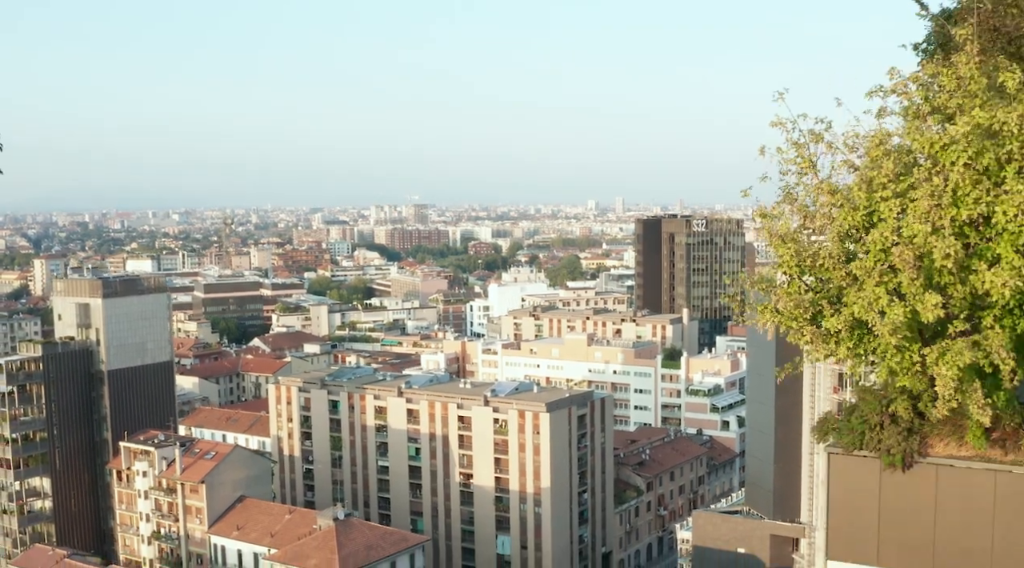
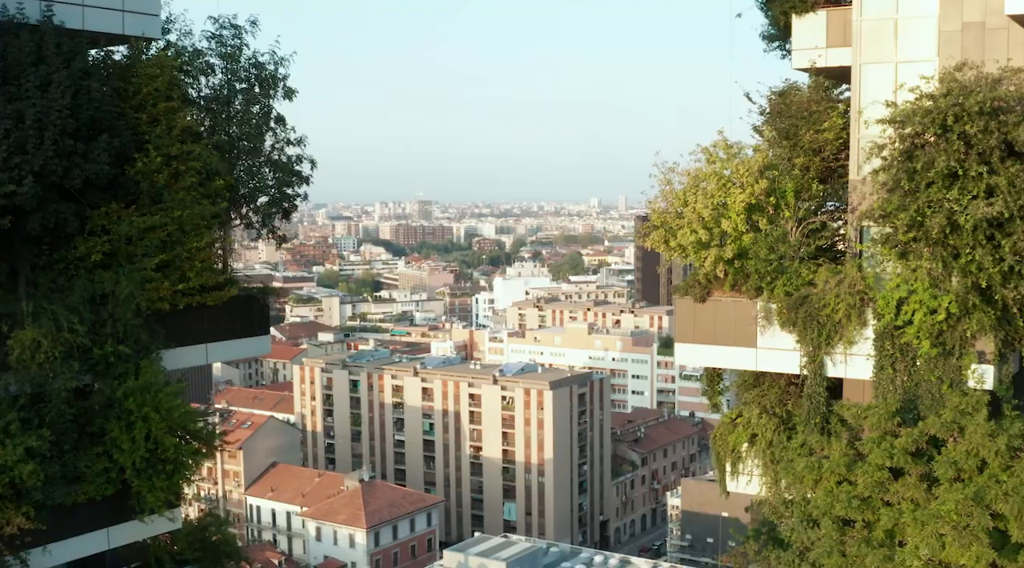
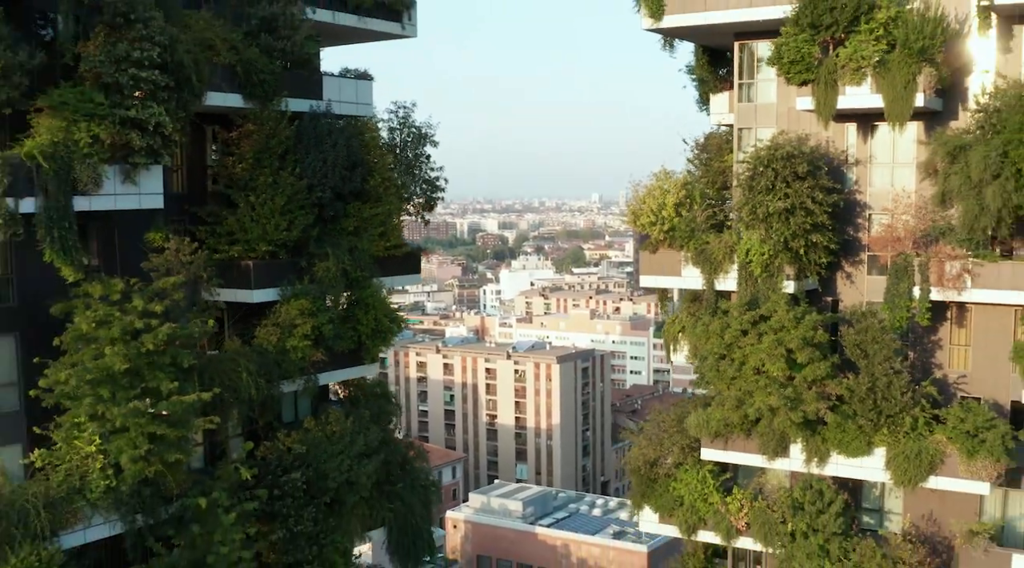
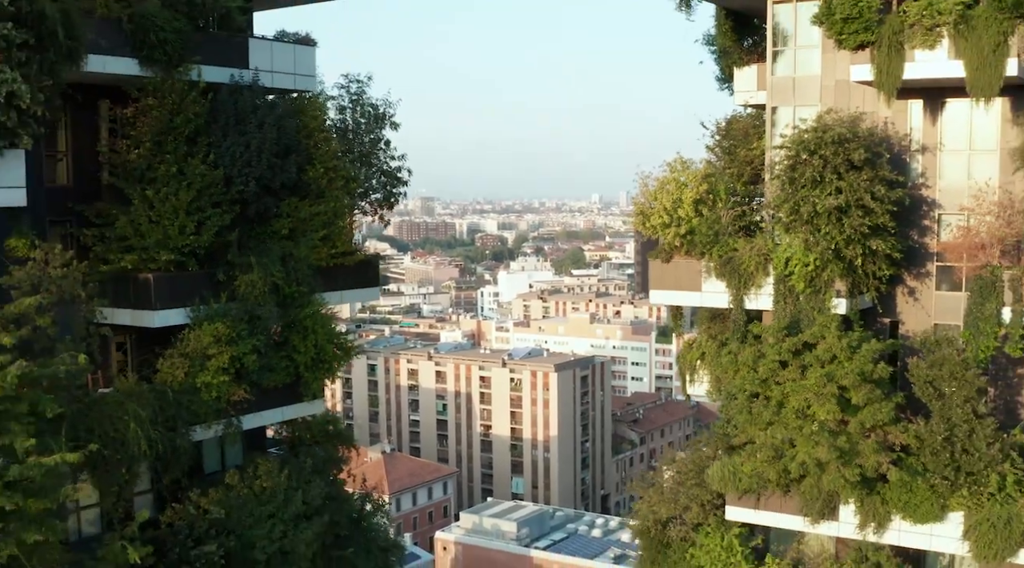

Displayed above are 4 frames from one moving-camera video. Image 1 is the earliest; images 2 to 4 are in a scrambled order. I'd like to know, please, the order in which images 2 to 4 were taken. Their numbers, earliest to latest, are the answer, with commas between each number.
2, 4, 3
